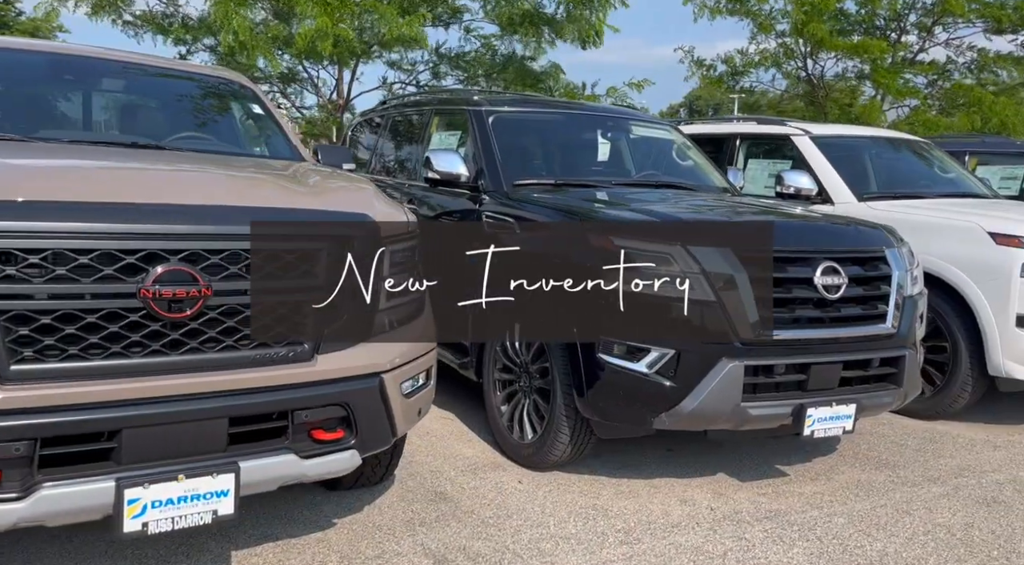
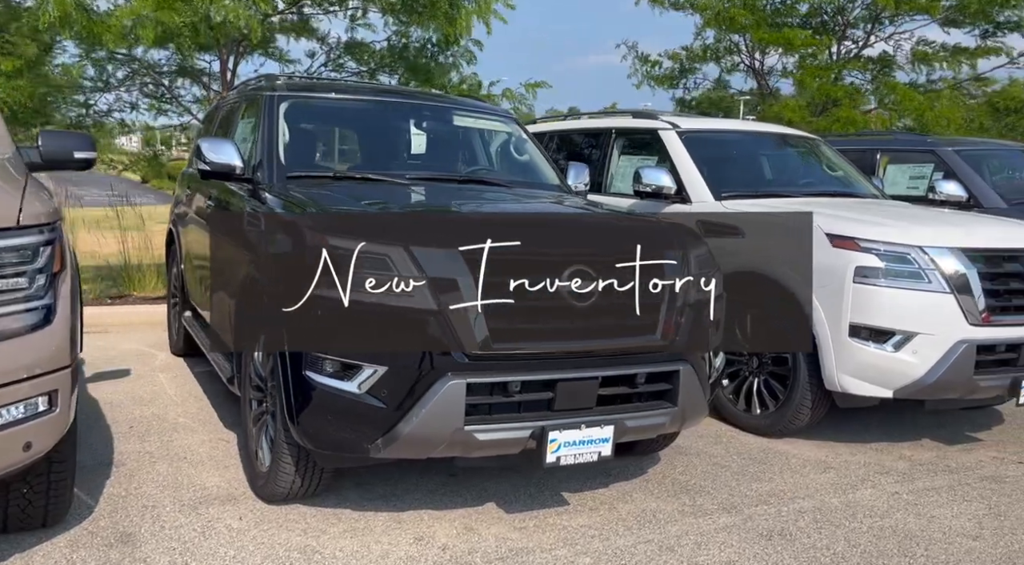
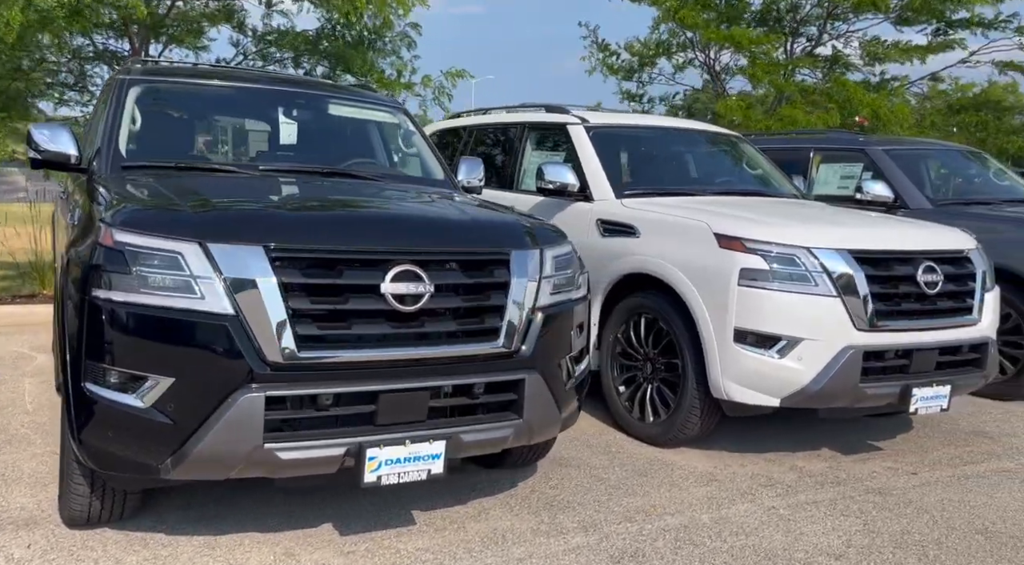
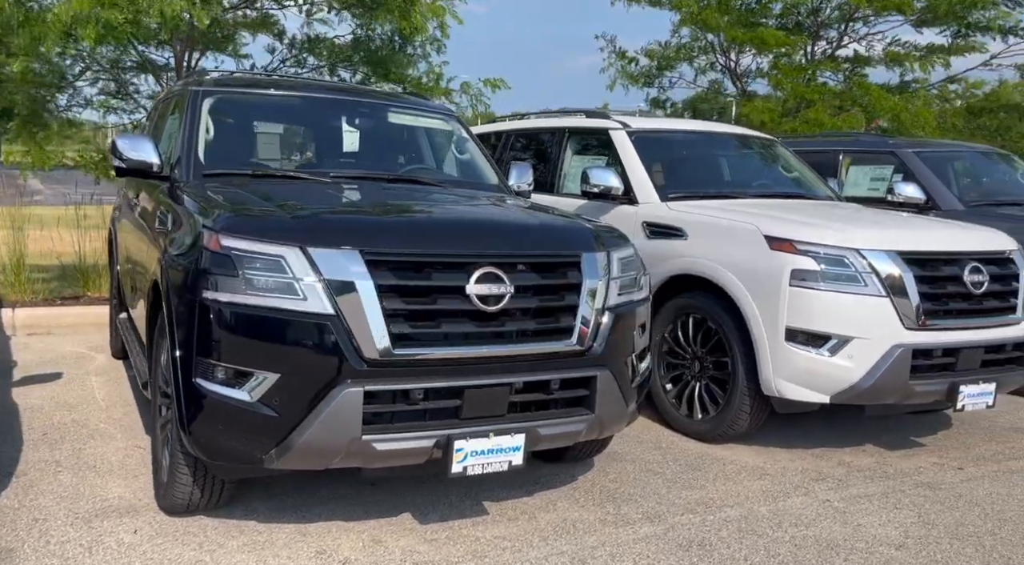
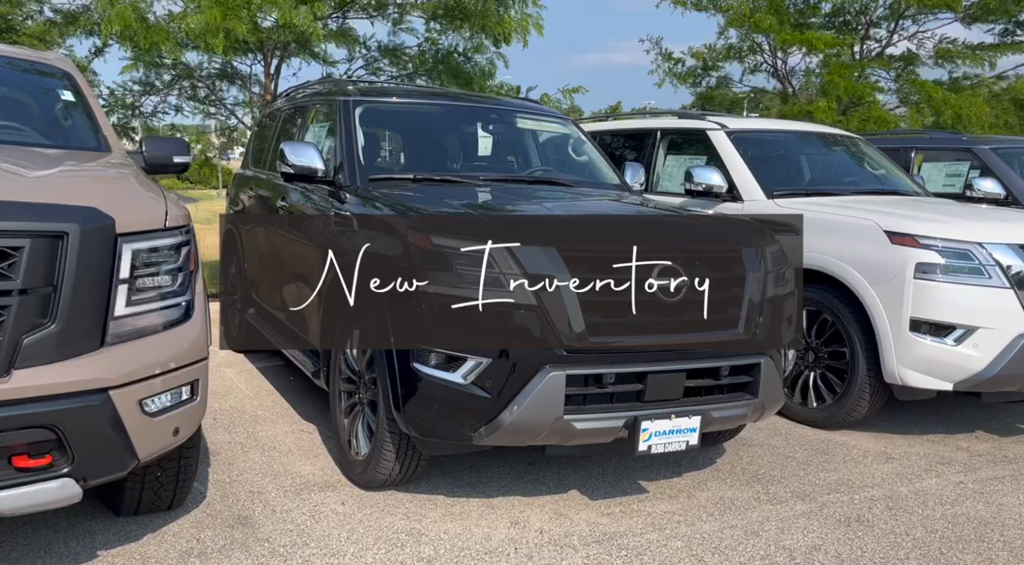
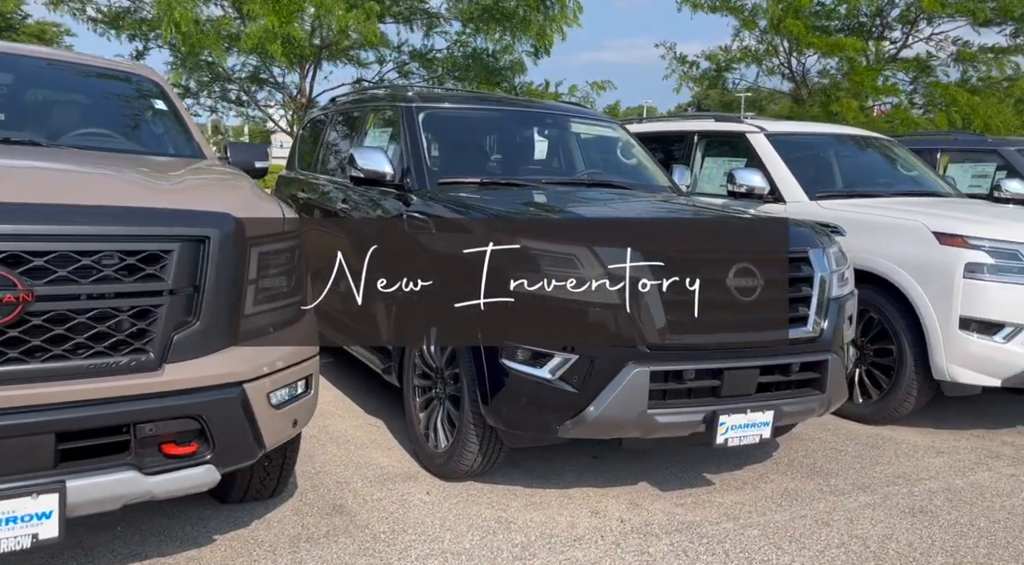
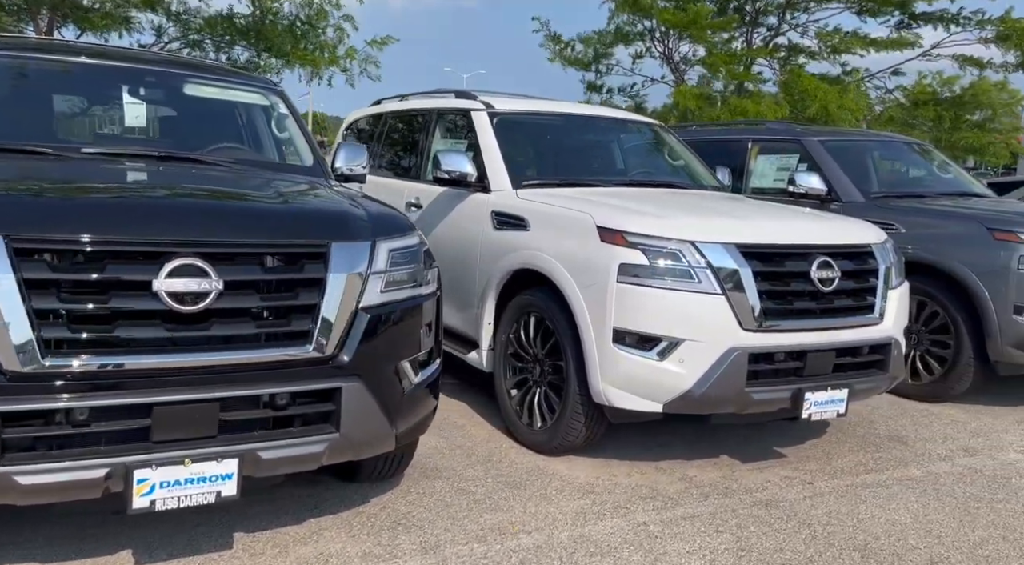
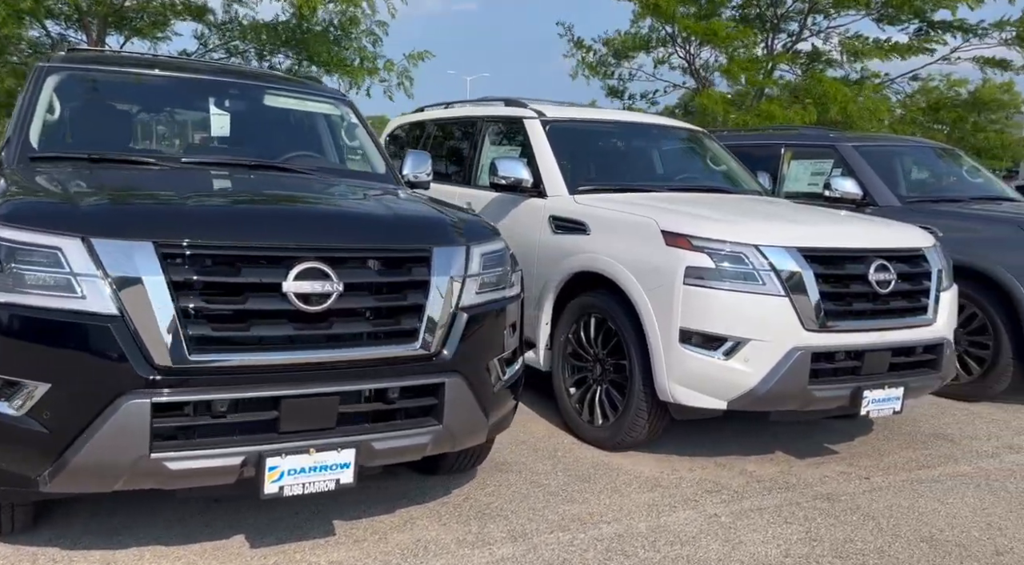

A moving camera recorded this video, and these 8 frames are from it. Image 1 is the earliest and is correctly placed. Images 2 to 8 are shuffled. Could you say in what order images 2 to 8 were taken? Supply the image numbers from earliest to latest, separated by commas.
6, 5, 2, 4, 3, 8, 7
